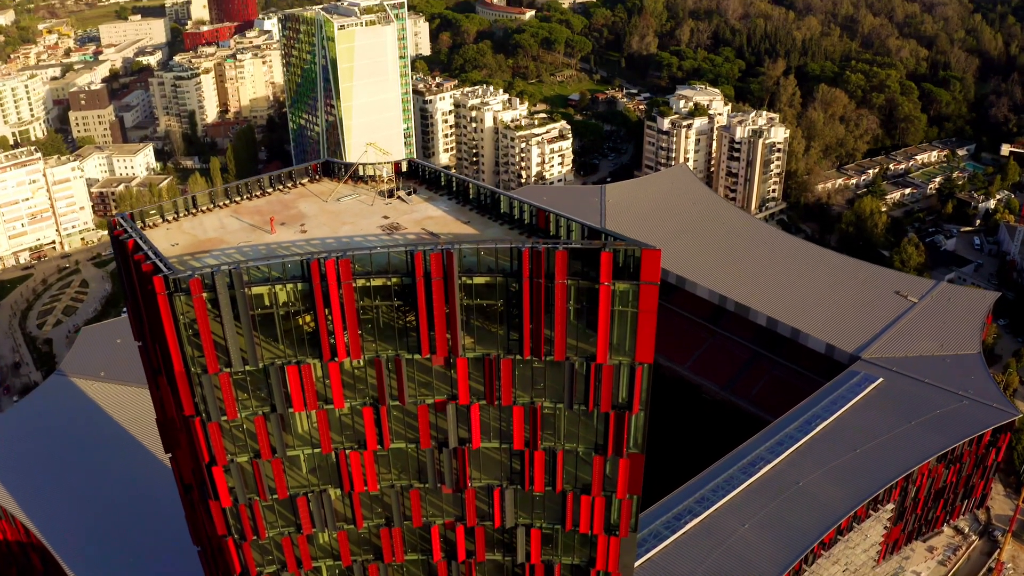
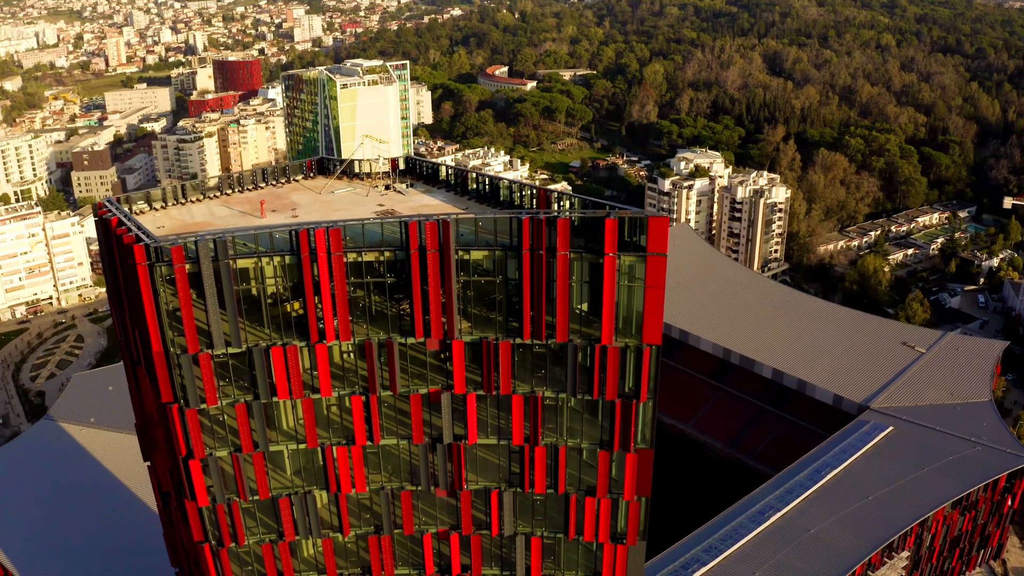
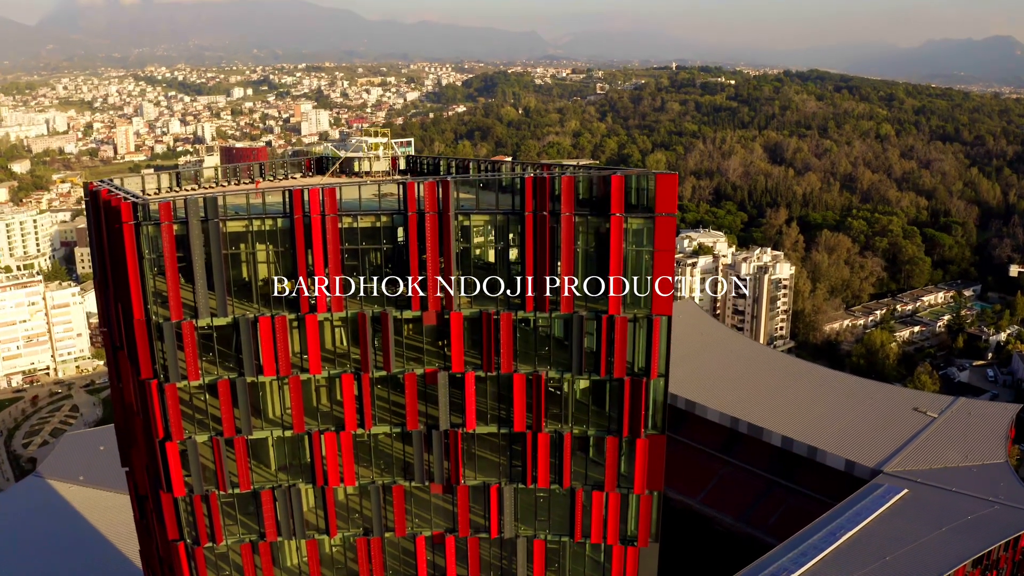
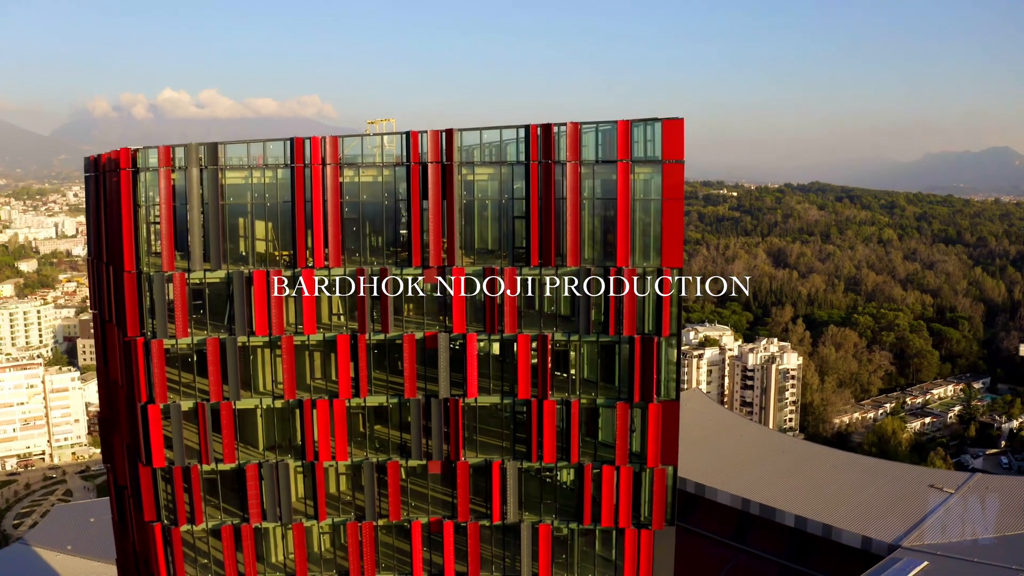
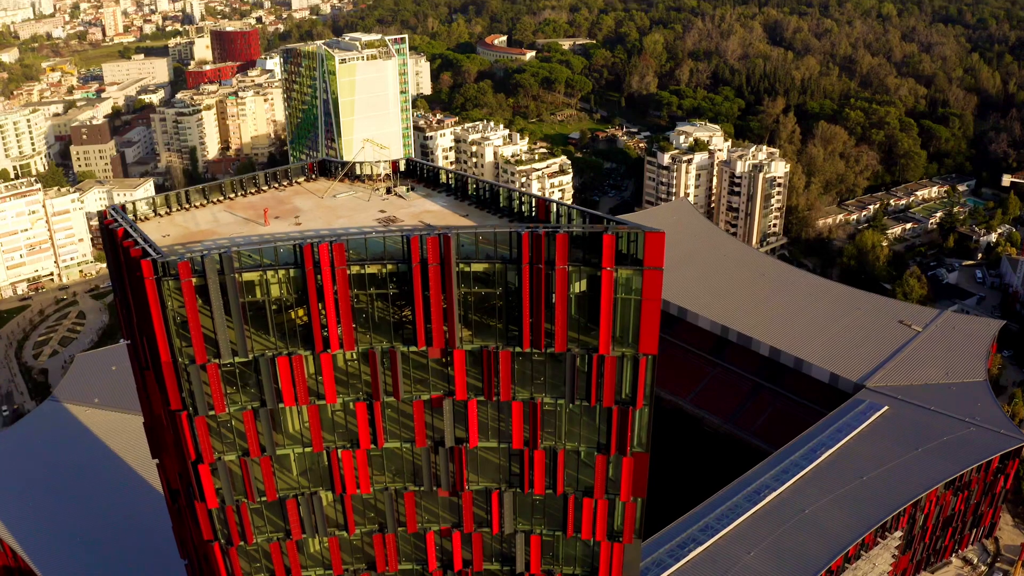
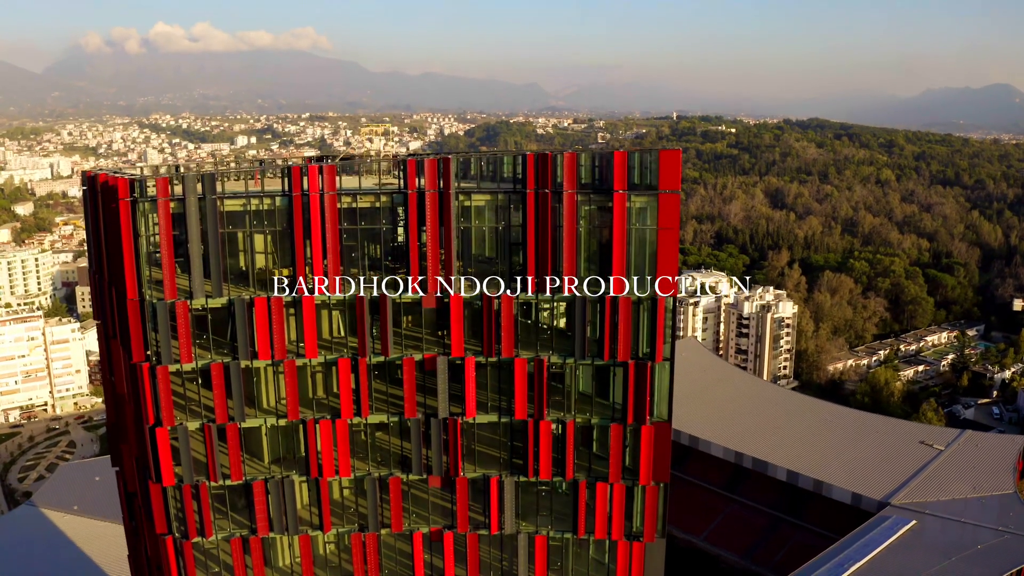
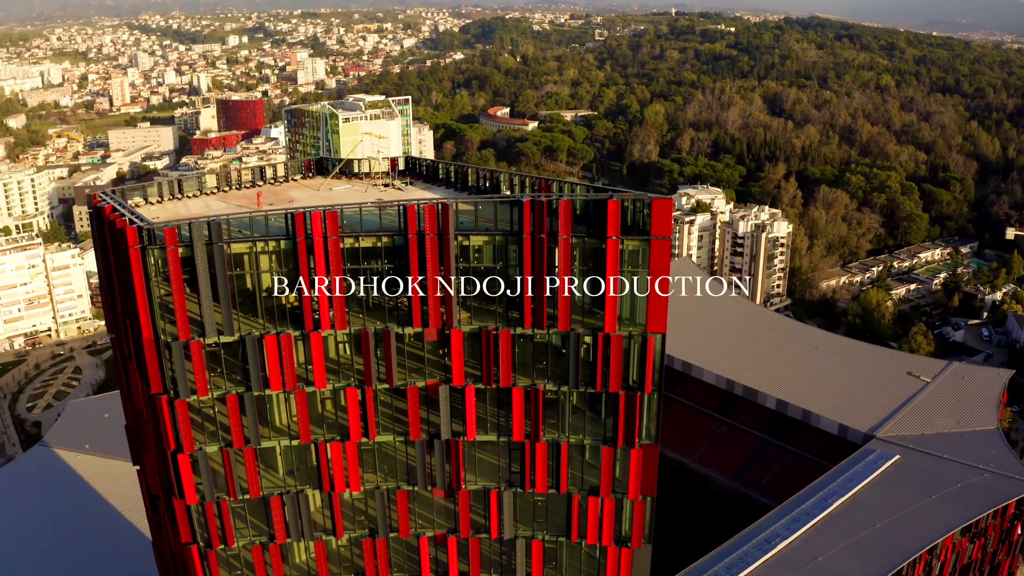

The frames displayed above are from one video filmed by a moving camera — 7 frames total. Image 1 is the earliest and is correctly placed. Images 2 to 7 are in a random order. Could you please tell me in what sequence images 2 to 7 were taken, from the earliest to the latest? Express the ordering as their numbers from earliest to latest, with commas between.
5, 2, 7, 3, 6, 4
